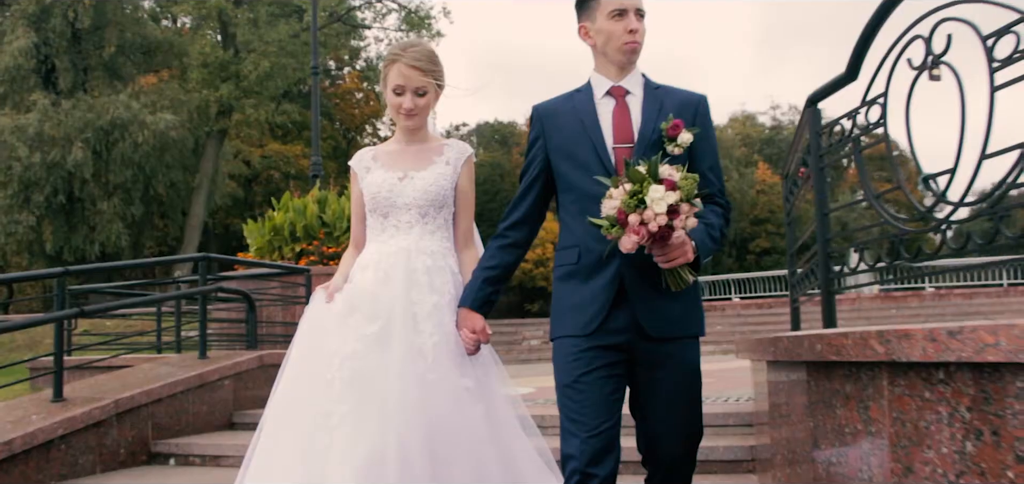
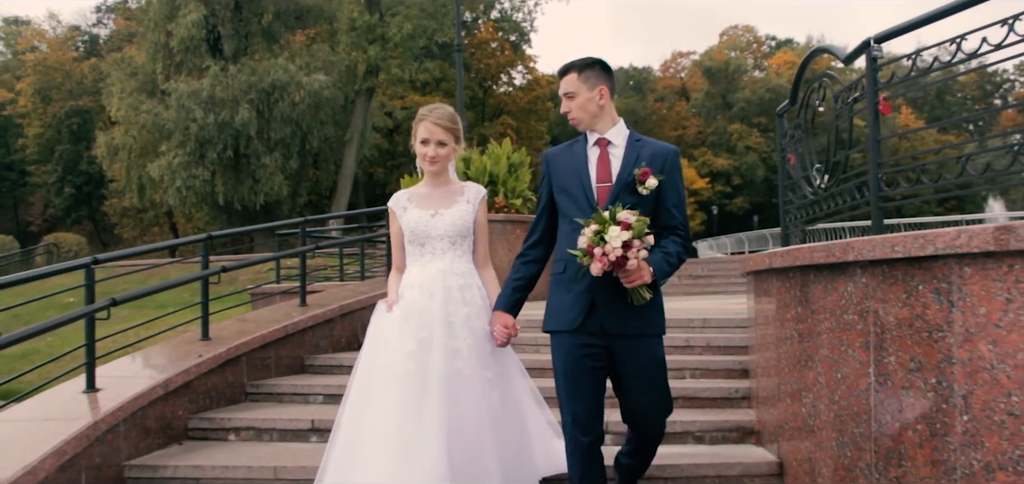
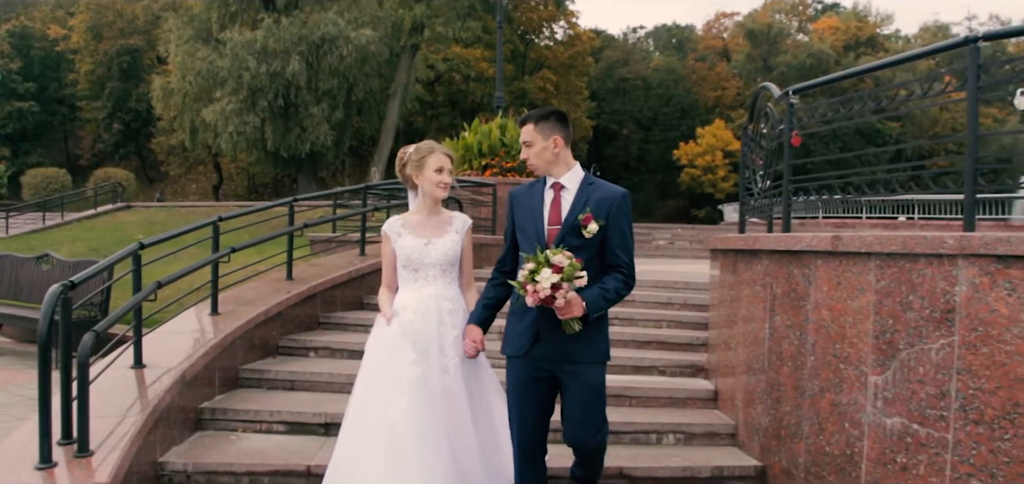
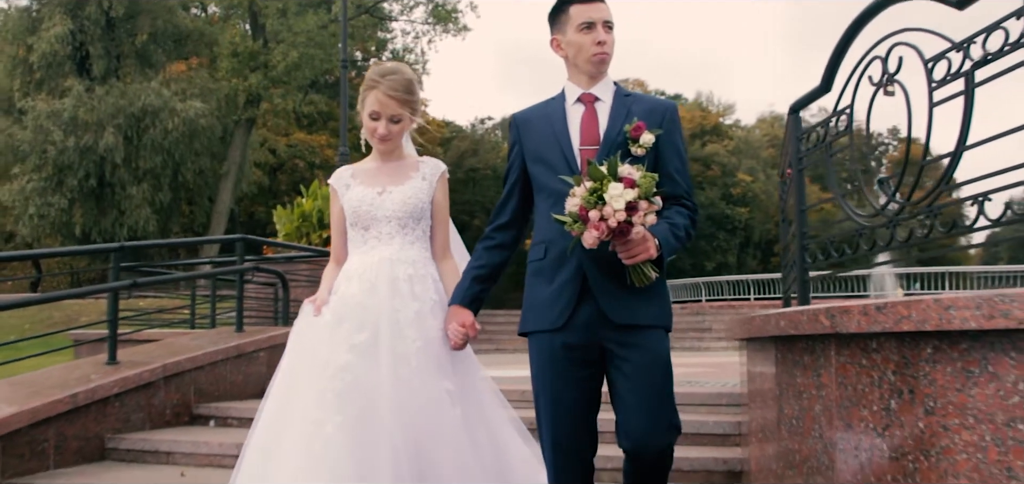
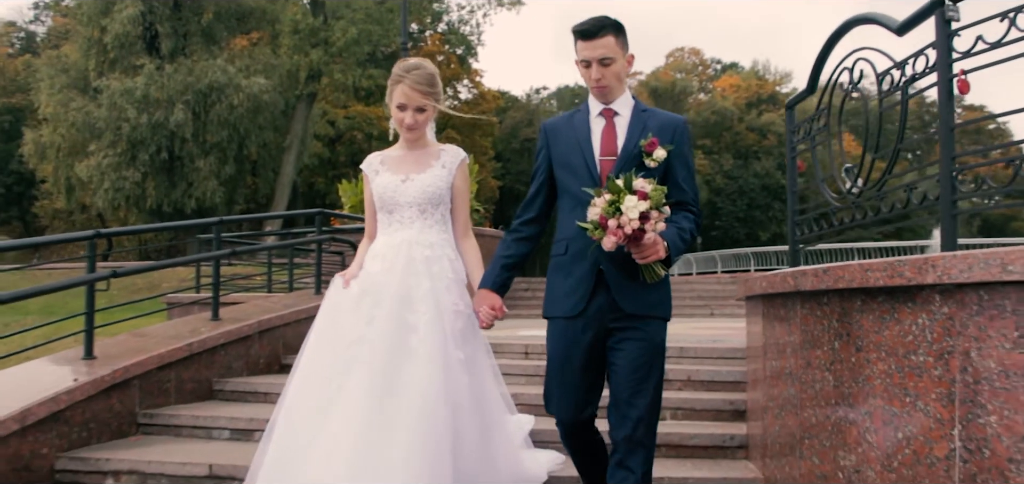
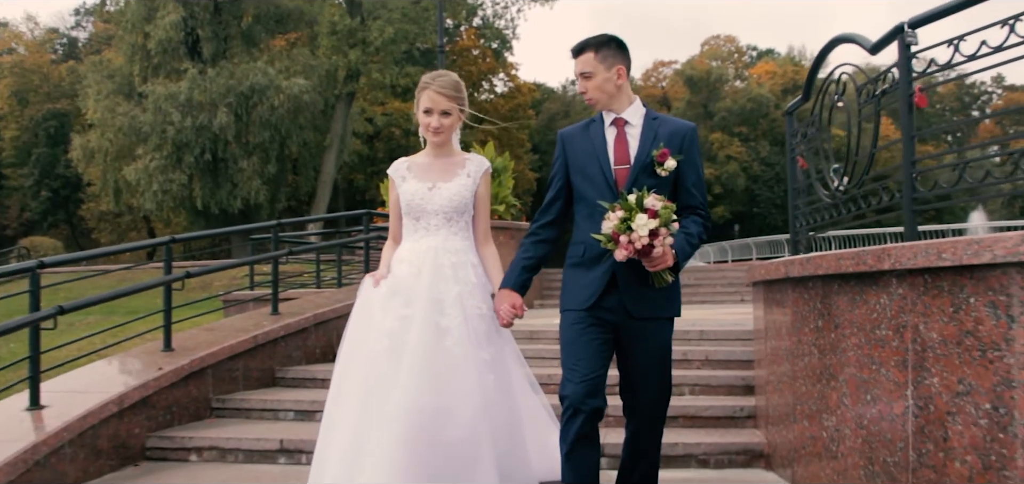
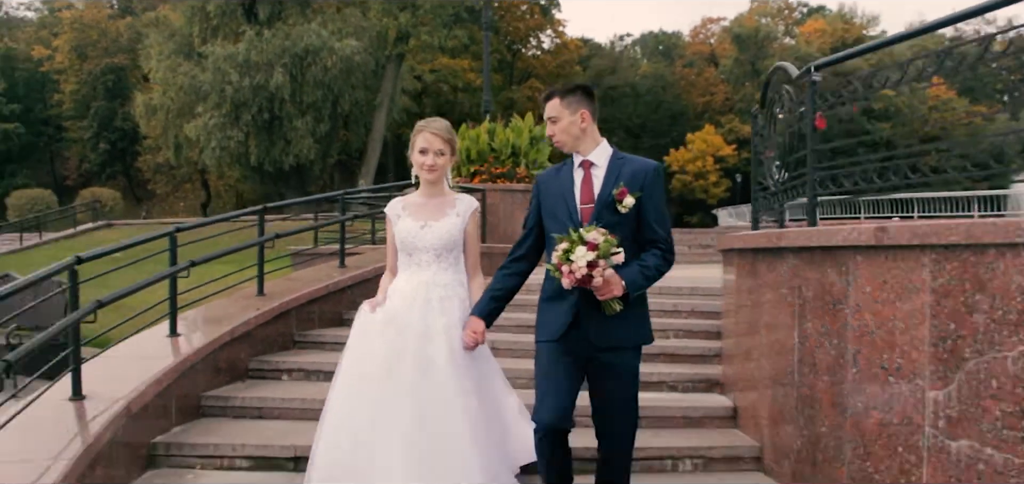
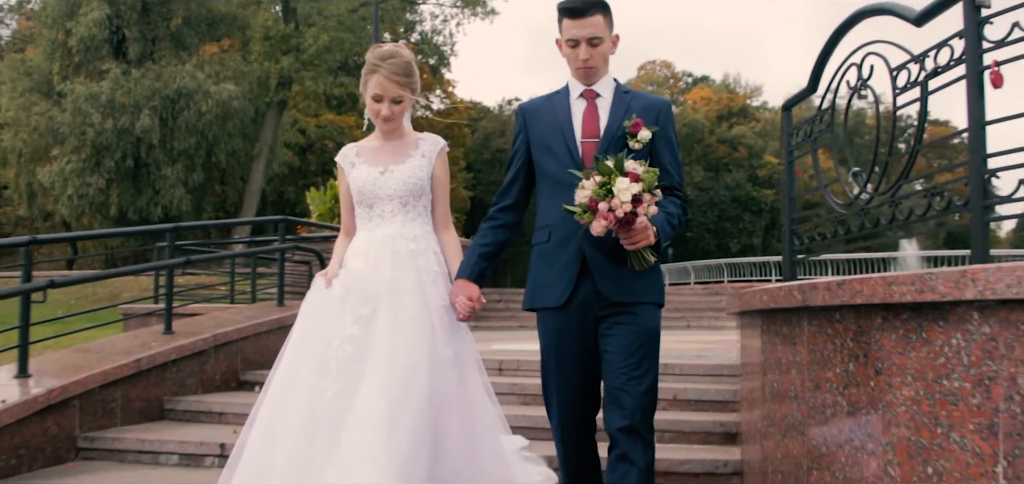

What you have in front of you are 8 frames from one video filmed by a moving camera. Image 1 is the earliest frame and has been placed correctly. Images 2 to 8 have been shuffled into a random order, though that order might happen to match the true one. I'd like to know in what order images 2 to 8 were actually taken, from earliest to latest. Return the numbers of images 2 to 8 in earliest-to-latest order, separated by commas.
4, 8, 5, 6, 2, 7, 3
